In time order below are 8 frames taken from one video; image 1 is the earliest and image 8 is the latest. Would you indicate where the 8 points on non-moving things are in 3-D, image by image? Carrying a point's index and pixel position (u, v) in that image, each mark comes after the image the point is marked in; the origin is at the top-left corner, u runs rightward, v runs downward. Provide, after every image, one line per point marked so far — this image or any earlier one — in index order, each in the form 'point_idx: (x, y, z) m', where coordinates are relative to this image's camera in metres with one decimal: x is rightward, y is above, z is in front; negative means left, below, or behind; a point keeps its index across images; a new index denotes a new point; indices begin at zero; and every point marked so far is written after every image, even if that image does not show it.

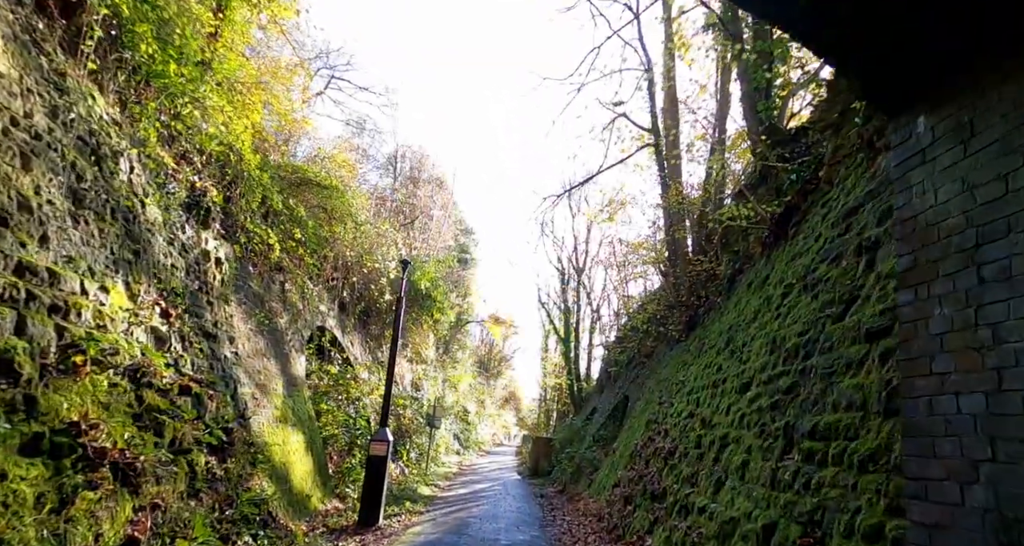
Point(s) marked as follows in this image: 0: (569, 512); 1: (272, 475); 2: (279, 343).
0: (+1.4, -5.7, +12.9) m
1: (-3.6, -3.0, +8.1) m
2: (-4.3, -1.3, +10.1) m
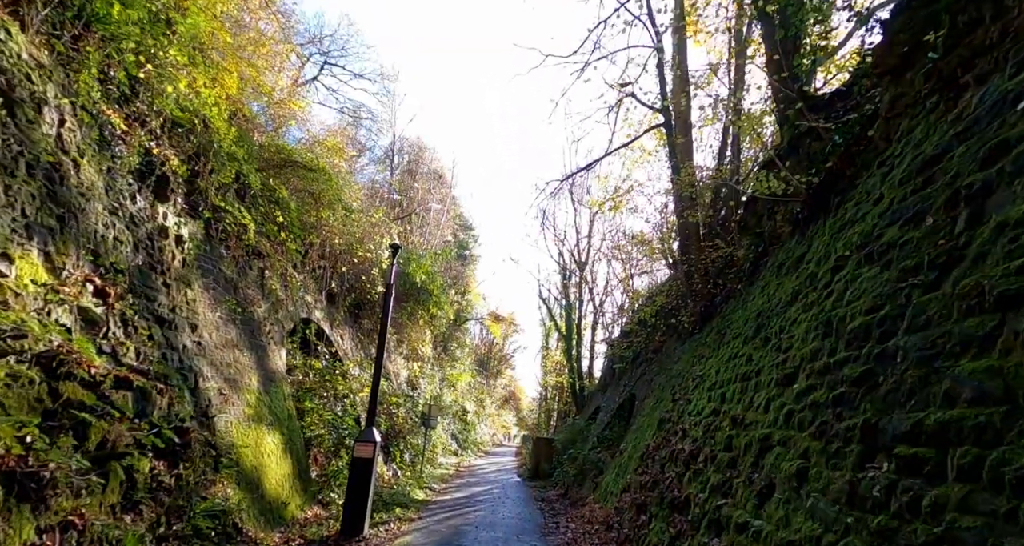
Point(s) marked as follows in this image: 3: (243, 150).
0: (+1.4, -5.4, +12.0) m
1: (-3.6, -2.7, +7.2) m
2: (-4.3, -1.0, +9.2) m
3: (-4.8, +2.2, +9.8) m
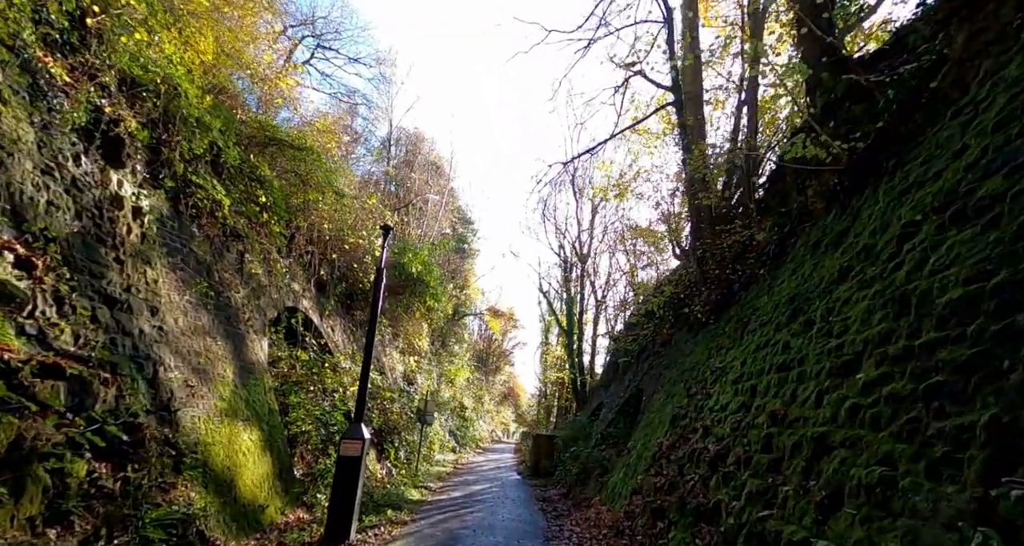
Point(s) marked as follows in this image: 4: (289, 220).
0: (+1.4, -5.1, +11.2) m
1: (-3.6, -2.5, +6.4) m
2: (-4.3, -0.8, +8.4) m
3: (-4.8, +2.5, +8.9) m
4: (-4.8, +1.2, +11.6) m
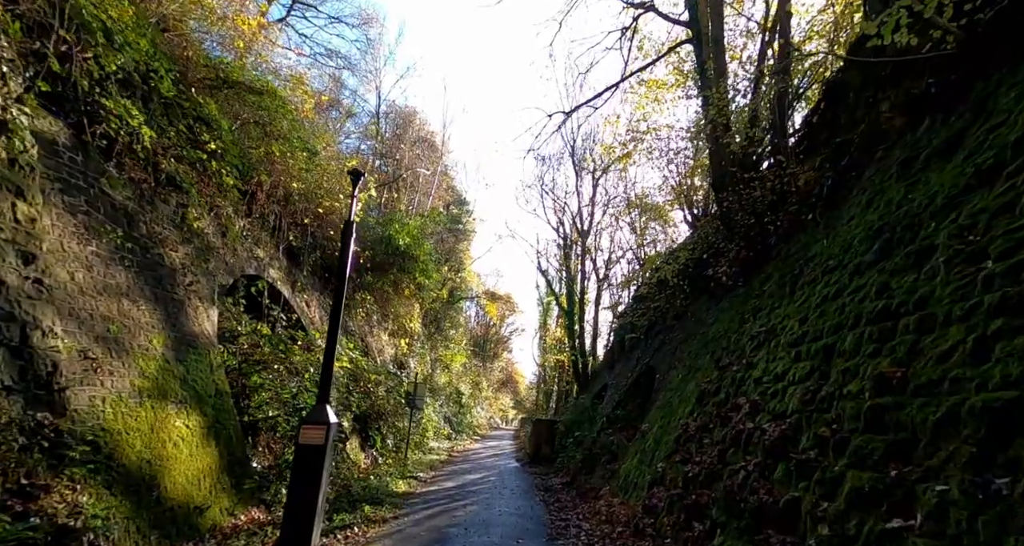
0: (+1.3, -4.4, +9.8) m
1: (-3.6, -1.9, +4.9) m
2: (-4.4, -0.2, +6.9) m
3: (-4.9, +3.1, +7.3) m
4: (-4.9, +1.8, +10.0) m
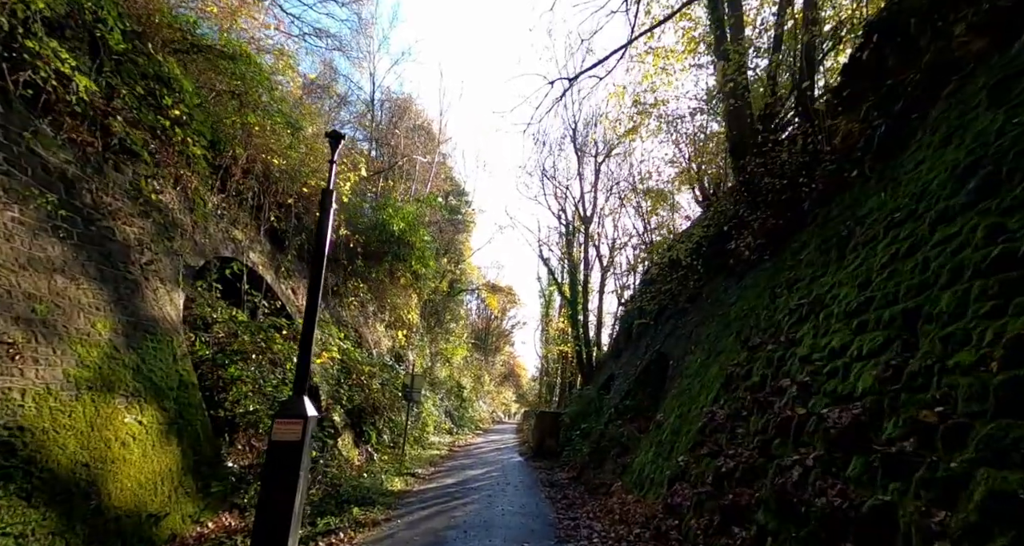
0: (+1.4, -4.0, +9.0) m
1: (-3.6, -1.6, +4.1) m
2: (-4.4, +0.1, +6.0) m
3: (-4.9, +3.4, +6.4) m
4: (-4.9, +2.1, +9.1) m
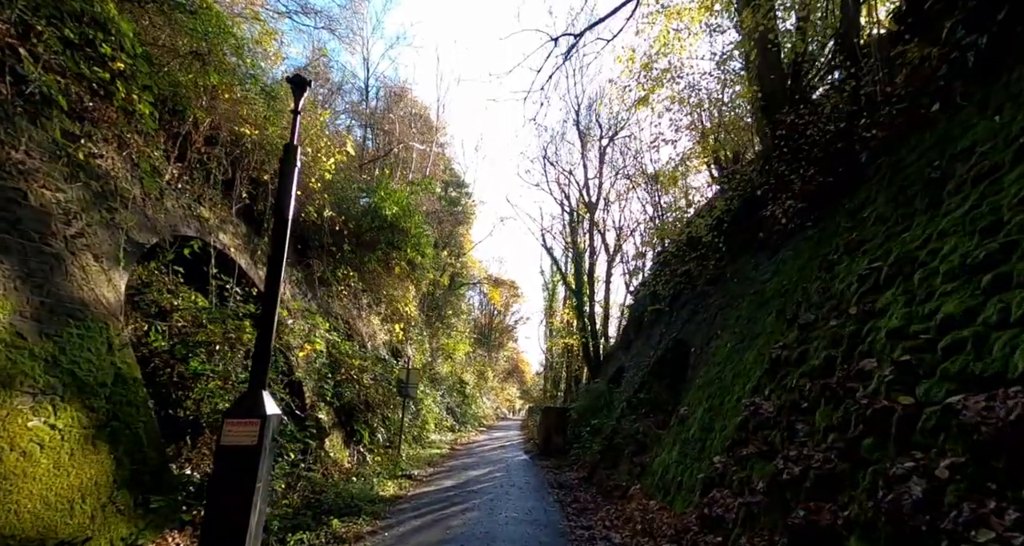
0: (+1.5, -3.6, +7.9) m
1: (-3.6, -1.4, +2.9) m
2: (-4.4, +0.4, +4.9) m
3: (-5.0, +3.6, +5.3) m
4: (-4.9, +2.4, +8.0) m
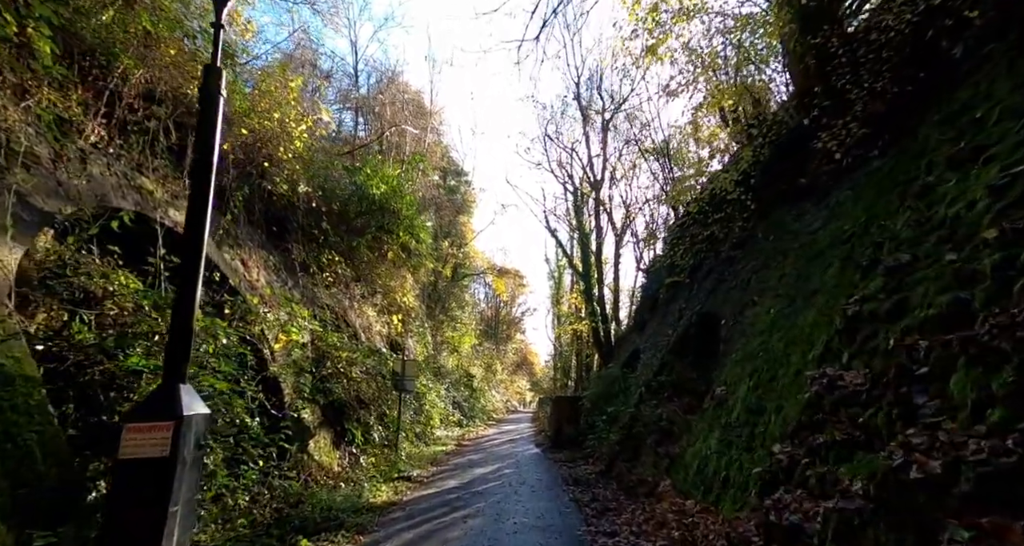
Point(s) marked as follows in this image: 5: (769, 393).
0: (+1.6, -3.1, +6.6) m
1: (-3.6, -1.1, +1.7) m
2: (-4.5, +0.6, +3.6) m
3: (-5.2, +3.9, +4.0) m
4: (-5.0, +2.7, +6.7) m
5: (+2.5, -1.2, +5.5) m
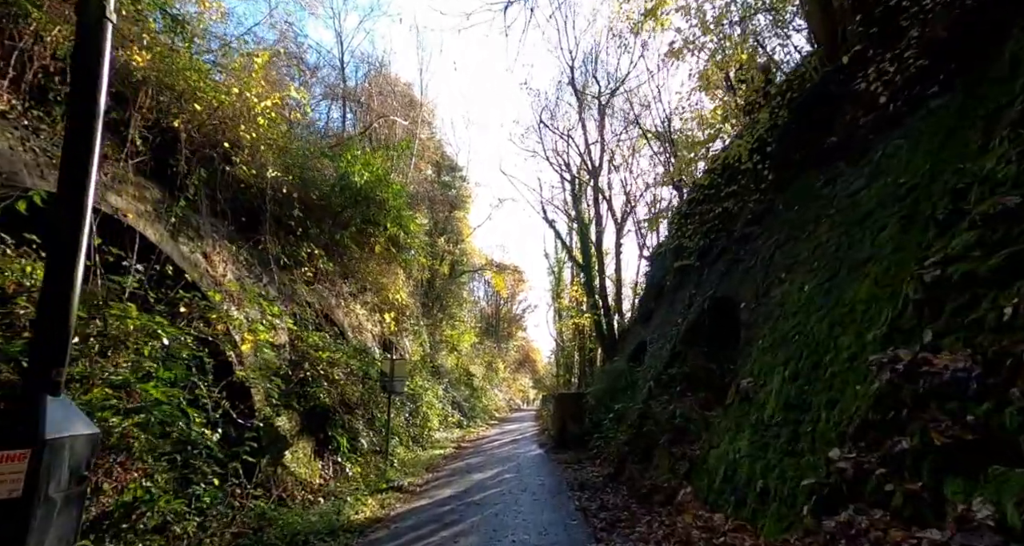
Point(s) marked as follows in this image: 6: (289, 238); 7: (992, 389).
0: (+1.6, -2.8, +5.6) m
1: (-3.7, -1.0, +0.7) m
2: (-4.6, +0.7, +2.6) m
3: (-5.4, +3.9, +2.9) m
4: (-5.2, +2.7, +5.7) m
5: (+2.5, -0.9, +4.5) m
6: (-5.1, +0.8, +12.4) m
7: (+2.3, -0.5, +2.6) m
